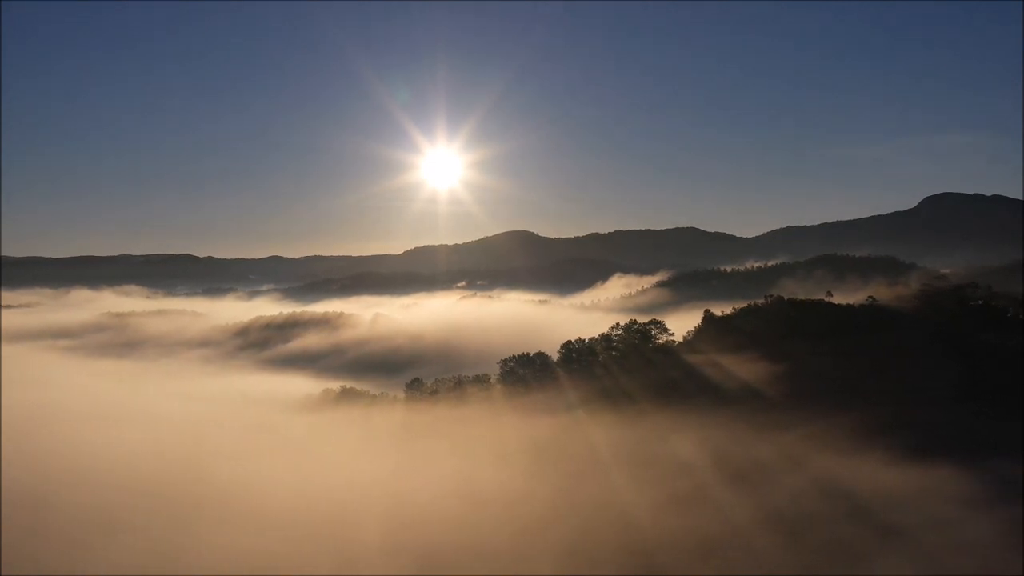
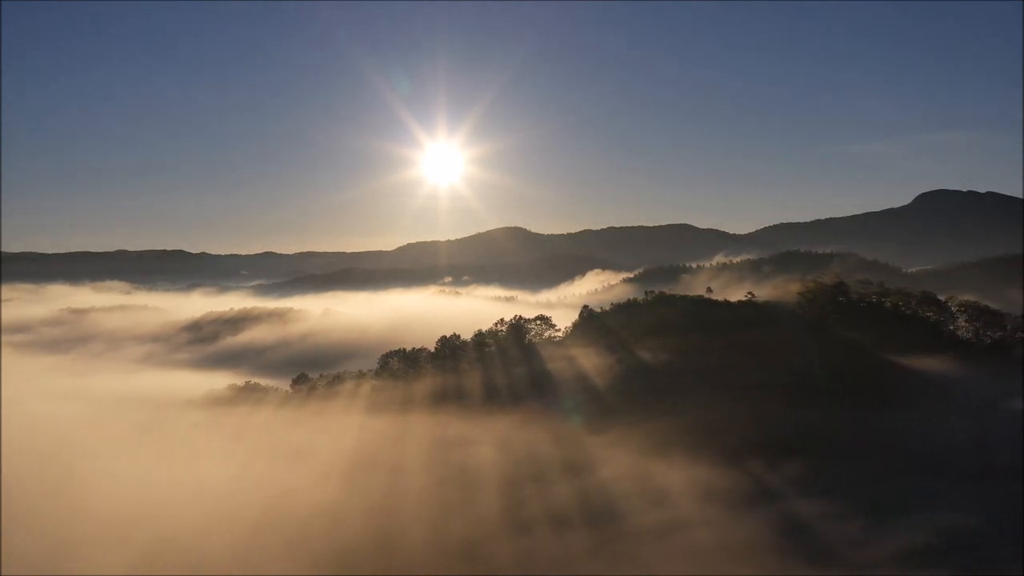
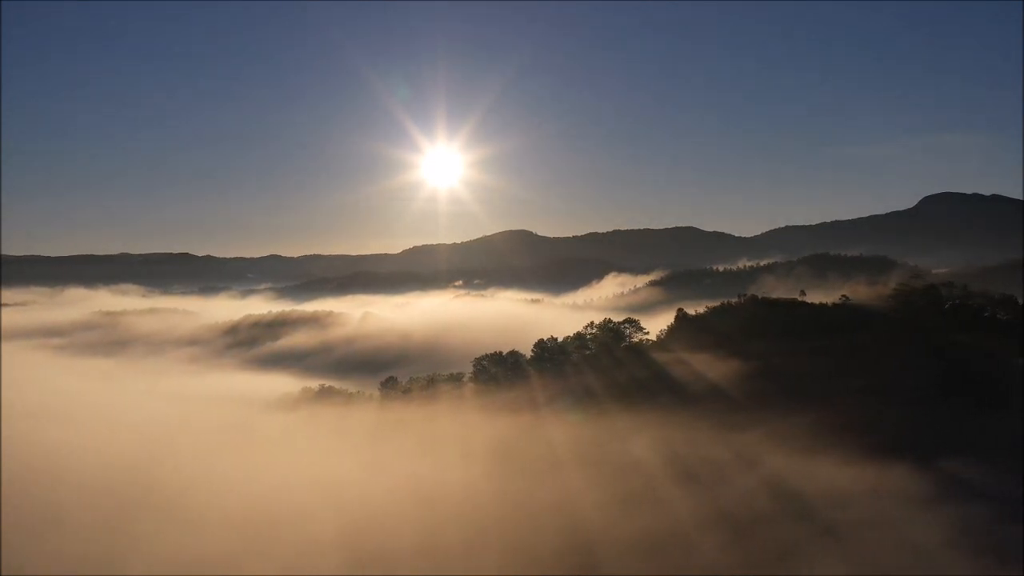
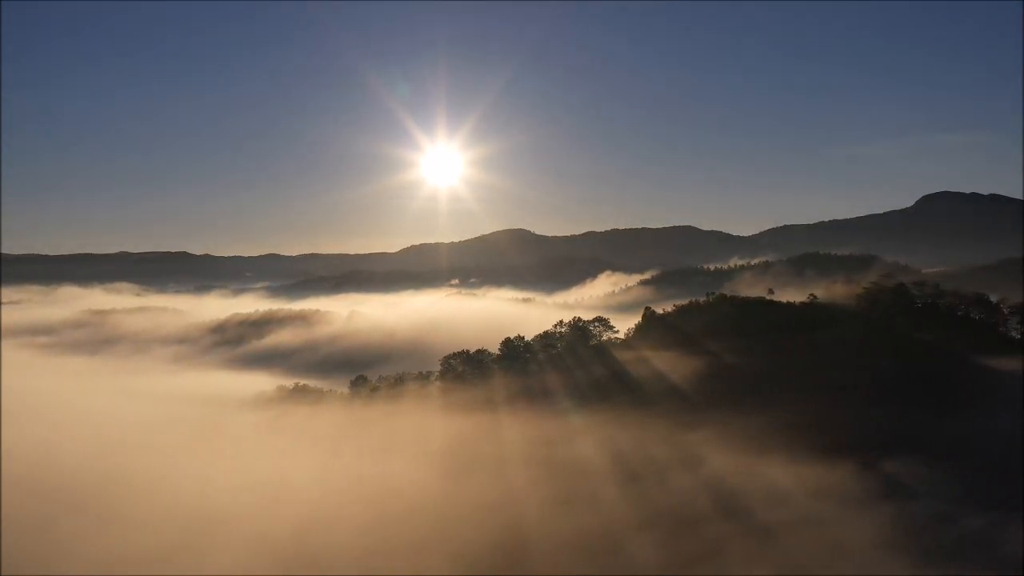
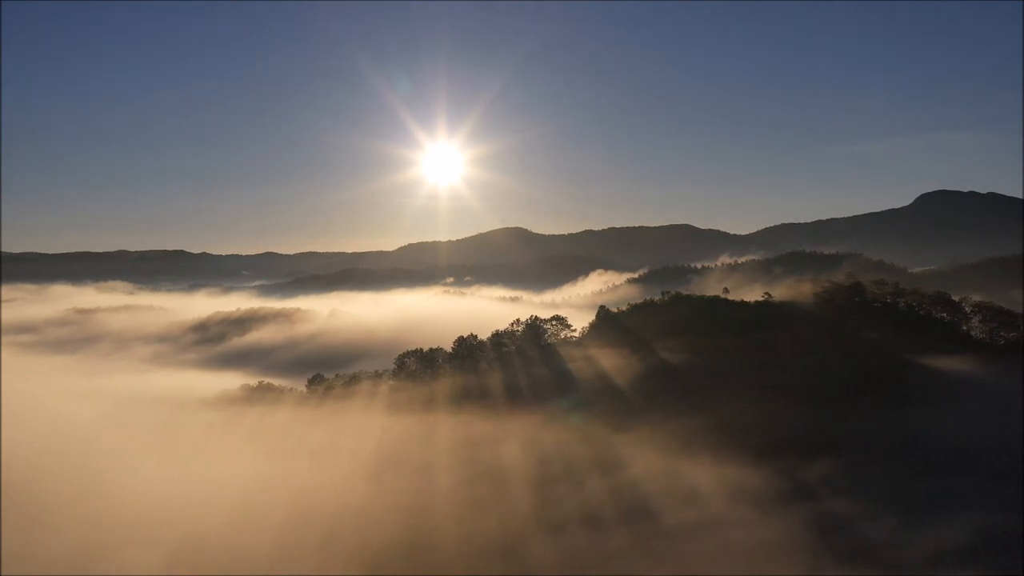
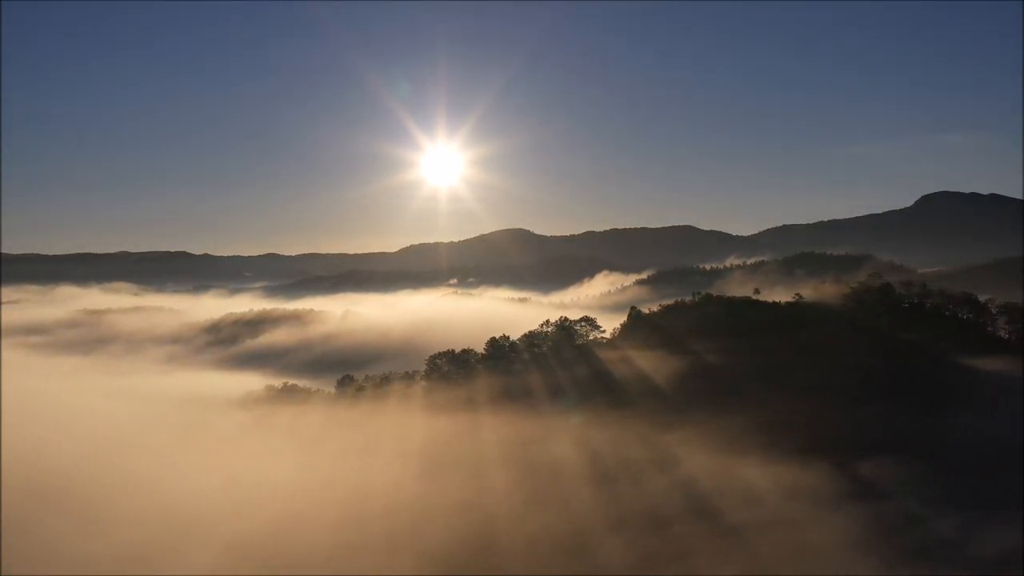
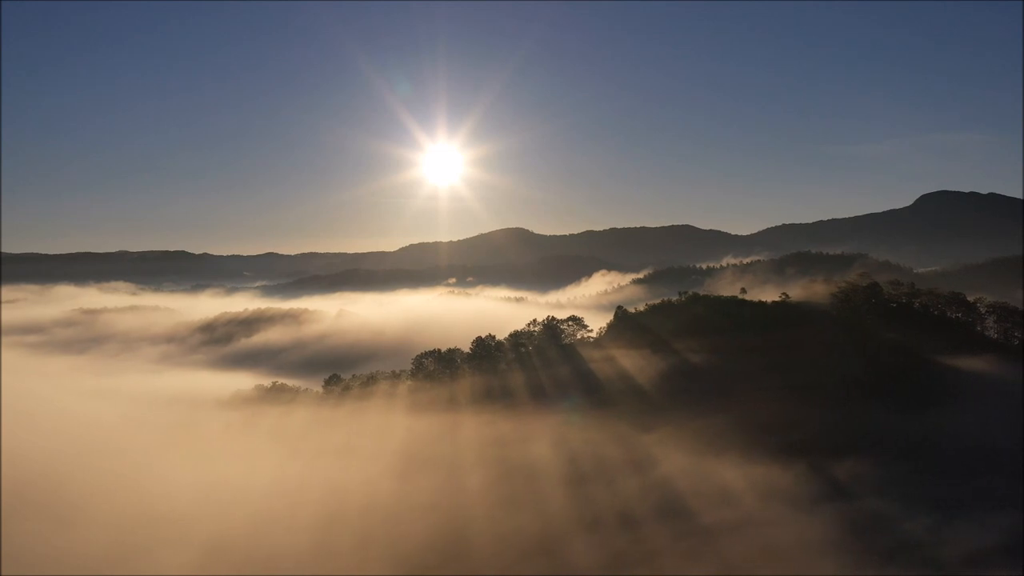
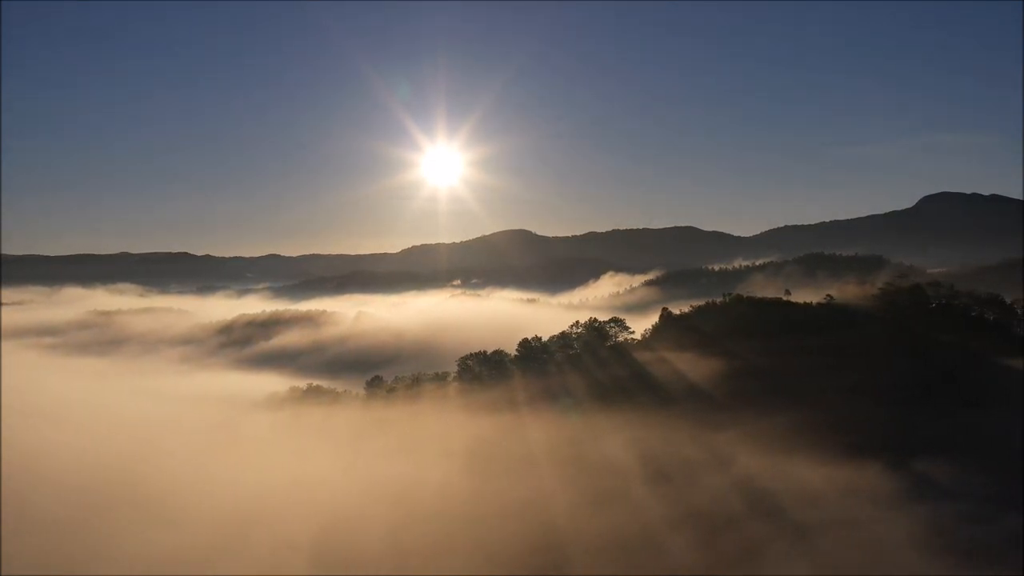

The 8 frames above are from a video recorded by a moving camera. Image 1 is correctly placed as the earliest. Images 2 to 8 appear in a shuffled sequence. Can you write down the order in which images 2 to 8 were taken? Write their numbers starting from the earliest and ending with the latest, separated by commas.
3, 8, 4, 6, 7, 5, 2
